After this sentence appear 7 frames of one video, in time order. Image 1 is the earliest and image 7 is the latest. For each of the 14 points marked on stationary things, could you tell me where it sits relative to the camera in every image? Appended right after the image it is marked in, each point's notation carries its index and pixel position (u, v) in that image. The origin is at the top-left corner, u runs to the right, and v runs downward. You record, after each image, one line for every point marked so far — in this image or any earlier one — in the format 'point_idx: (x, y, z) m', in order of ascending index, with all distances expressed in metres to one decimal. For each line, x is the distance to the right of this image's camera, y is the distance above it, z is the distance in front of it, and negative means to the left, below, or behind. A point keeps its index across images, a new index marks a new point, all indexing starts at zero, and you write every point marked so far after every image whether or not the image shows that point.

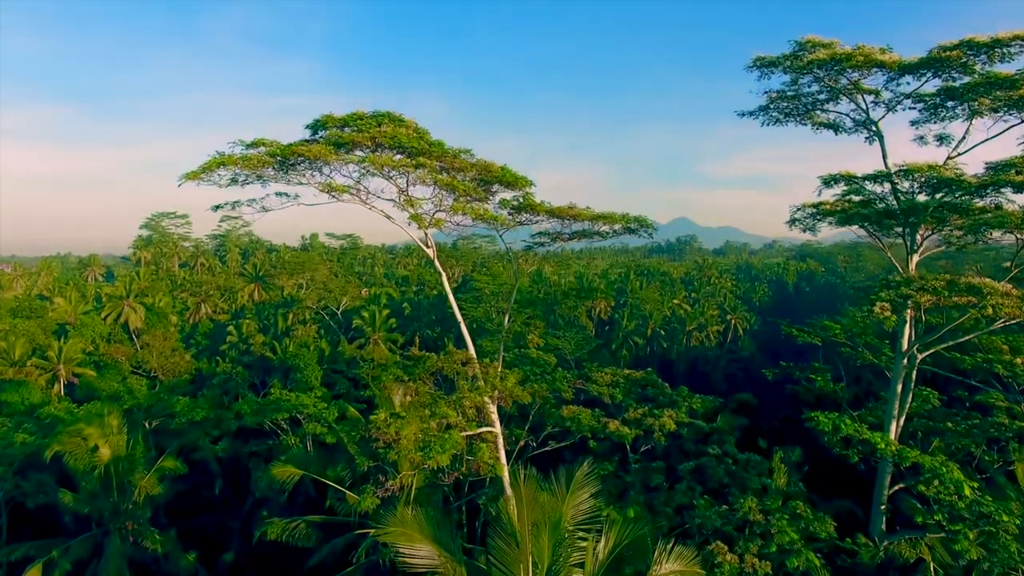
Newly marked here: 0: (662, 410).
0: (+3.3, -2.7, +12.4) m
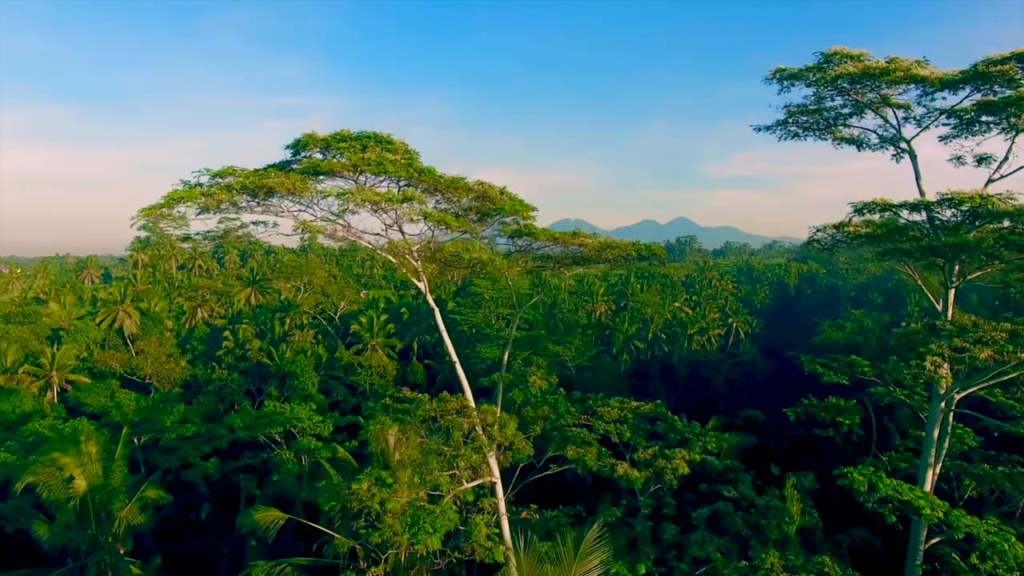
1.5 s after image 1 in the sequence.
0: (+3.3, -3.3, +11.5) m
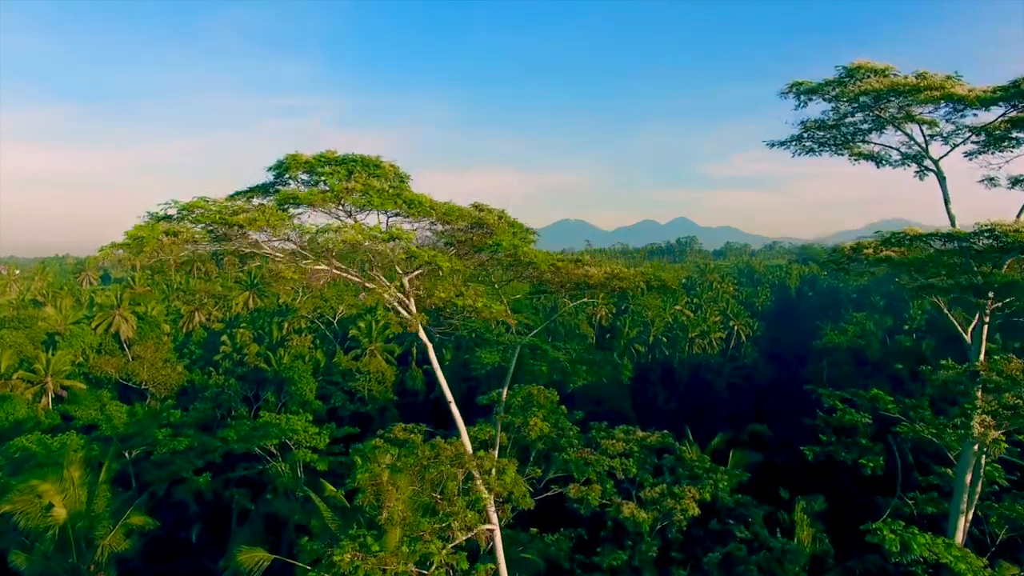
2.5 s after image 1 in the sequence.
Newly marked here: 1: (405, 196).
0: (+3.2, -3.8, +10.8) m
1: (-1.4, +1.1, +7.5) m
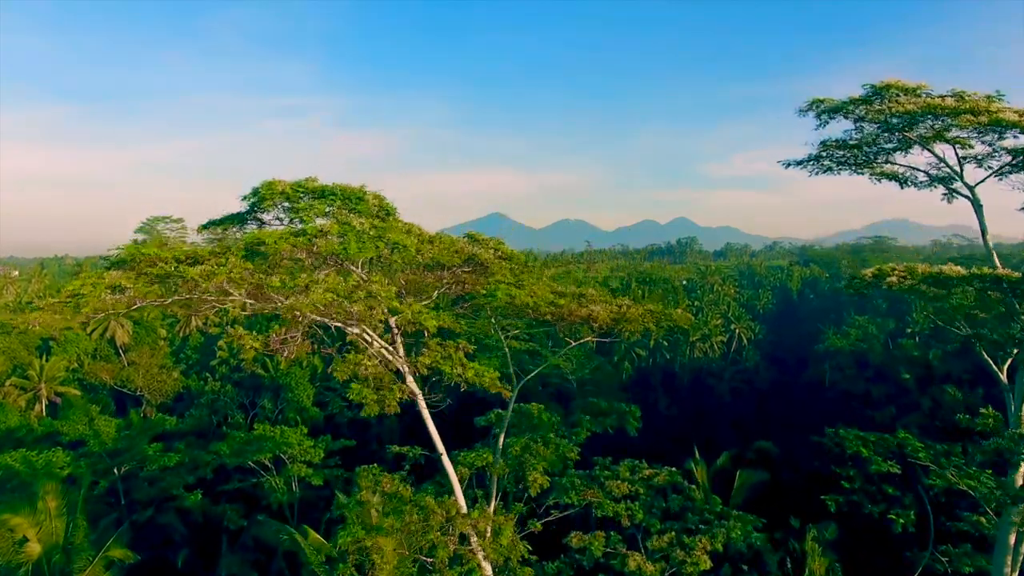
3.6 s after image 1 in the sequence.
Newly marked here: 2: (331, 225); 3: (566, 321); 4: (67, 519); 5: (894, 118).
0: (+3.2, -4.3, +10.1) m
1: (-1.5, +0.6, +6.7) m
2: (-2.1, +0.7, +6.6) m
3: (+0.8, -0.5, +8.7) m
4: (-12.2, -6.3, +15.6) m
5: (+5.8, +2.6, +8.6) m
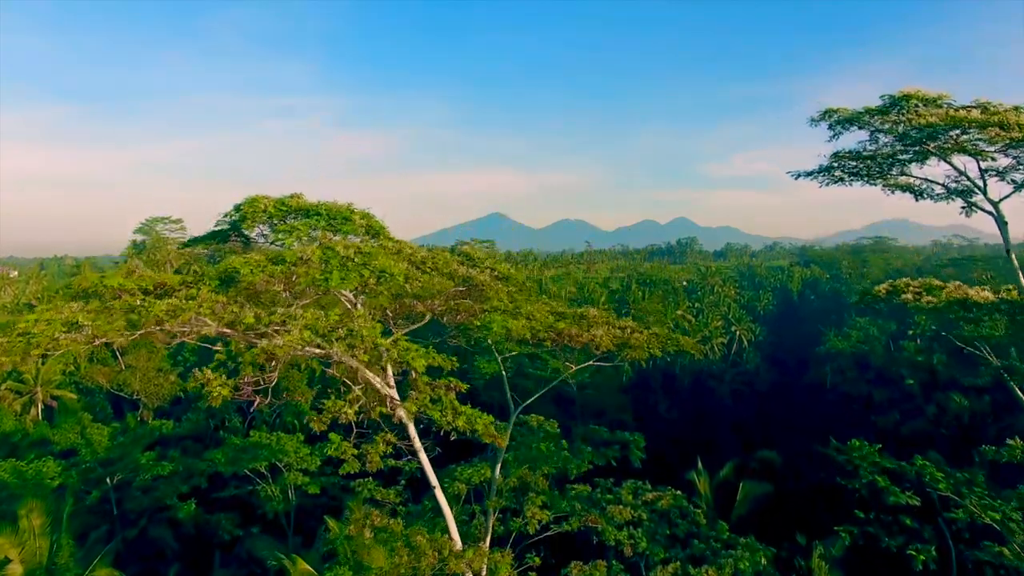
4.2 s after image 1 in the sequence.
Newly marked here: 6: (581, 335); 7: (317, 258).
0: (+3.2, -4.7, +9.6) m
1: (-1.5, +0.2, +6.3) m
2: (-2.1, +0.4, +6.1) m
3: (+0.8, -0.8, +8.2) m
4: (-12.3, -6.6, +15.2) m
5: (+5.8, +2.3, +8.2) m
6: (+1.0, -0.6, +7.8) m
7: (-2.1, +0.3, +6.2) m
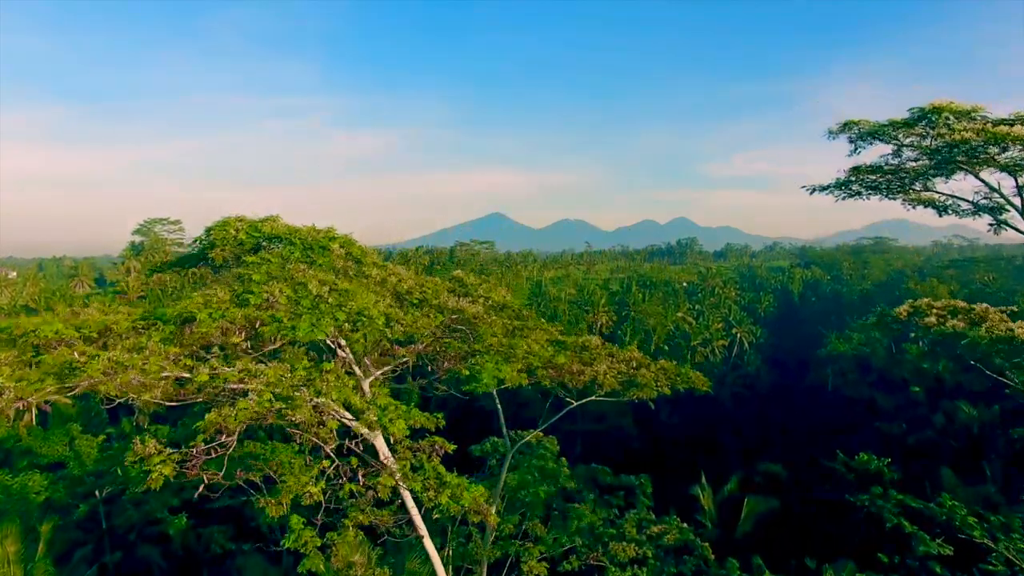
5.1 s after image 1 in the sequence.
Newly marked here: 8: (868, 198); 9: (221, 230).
0: (+3.1, -5.0, +9.0) m
1: (-1.5, -0.1, +5.6) m
2: (-2.2, 0.0, +5.5) m
3: (+0.7, -1.2, +7.6) m
4: (-12.3, -7.0, +14.5) m
5: (+5.7, +1.9, +7.5) m
6: (+0.9, -1.0, +7.2) m
7: (-2.1, 0.0, +5.5) m
8: (+6.0, +1.5, +9.5) m
9: (-3.2, +0.6, +6.2) m
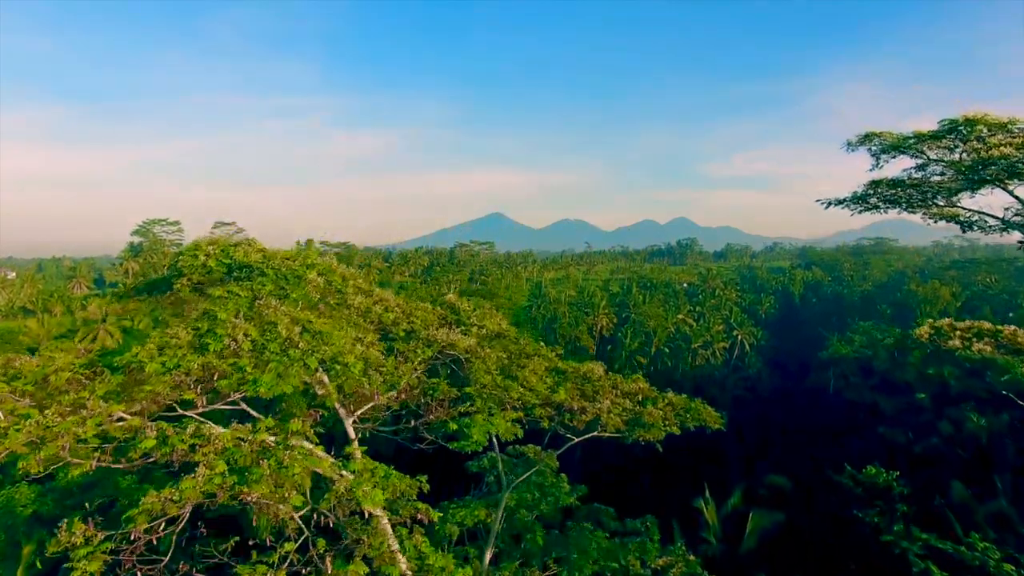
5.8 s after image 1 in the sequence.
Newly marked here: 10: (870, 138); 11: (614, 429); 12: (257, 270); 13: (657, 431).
0: (+3.1, -5.4, +8.4) m
1: (-1.6, -0.5, +5.1) m
2: (-2.2, -0.3, +4.9) m
3: (+0.7, -1.5, +7.0) m
4: (-12.4, -7.3, +14.0) m
5: (+5.7, +1.6, +7.0) m
6: (+0.9, -1.3, +6.6) m
7: (-2.2, -0.4, +4.9) m
8: (+5.9, +1.1, +8.9) m
9: (-3.3, +0.3, +5.6) m
10: (+4.9, +2.0, +7.8) m
11: (+1.2, -1.5, +6.6) m
12: (-2.6, +0.2, +5.7) m
13: (+1.7, -1.6, +6.7) m
